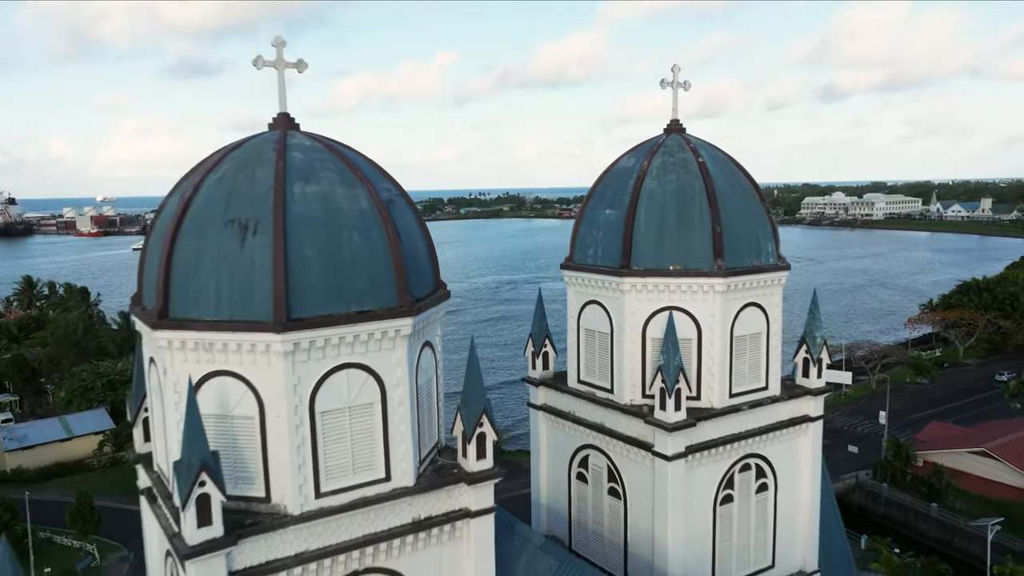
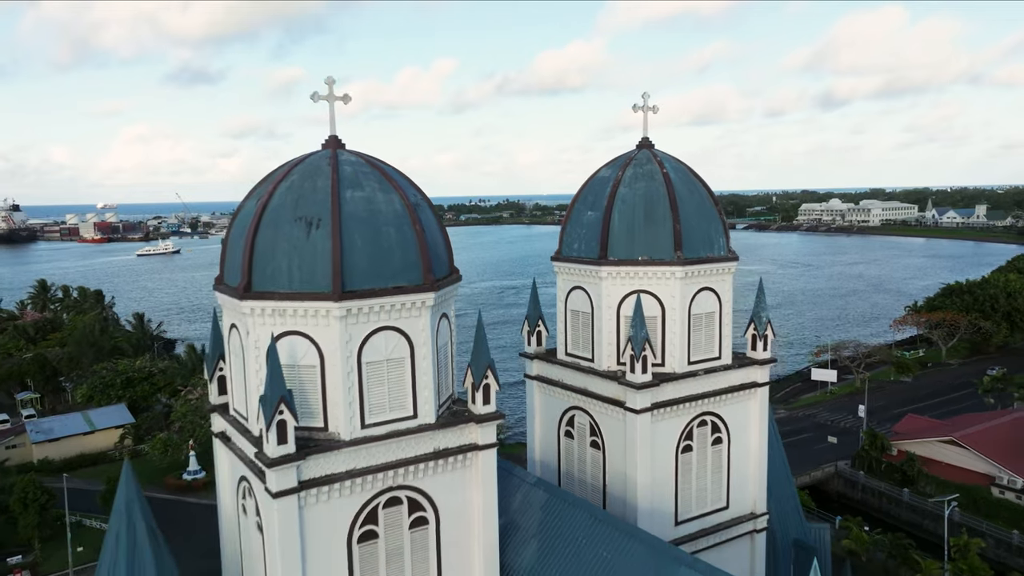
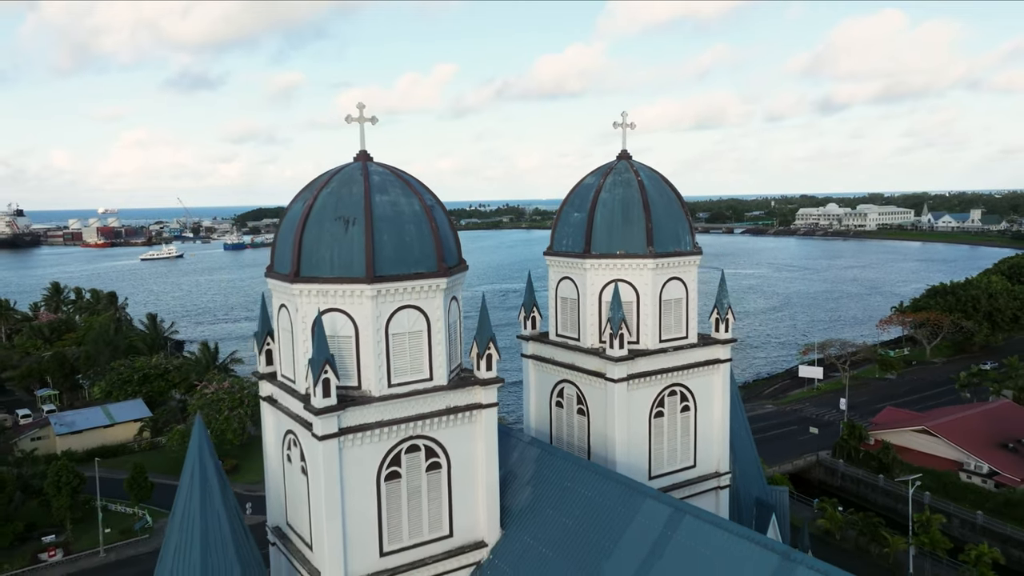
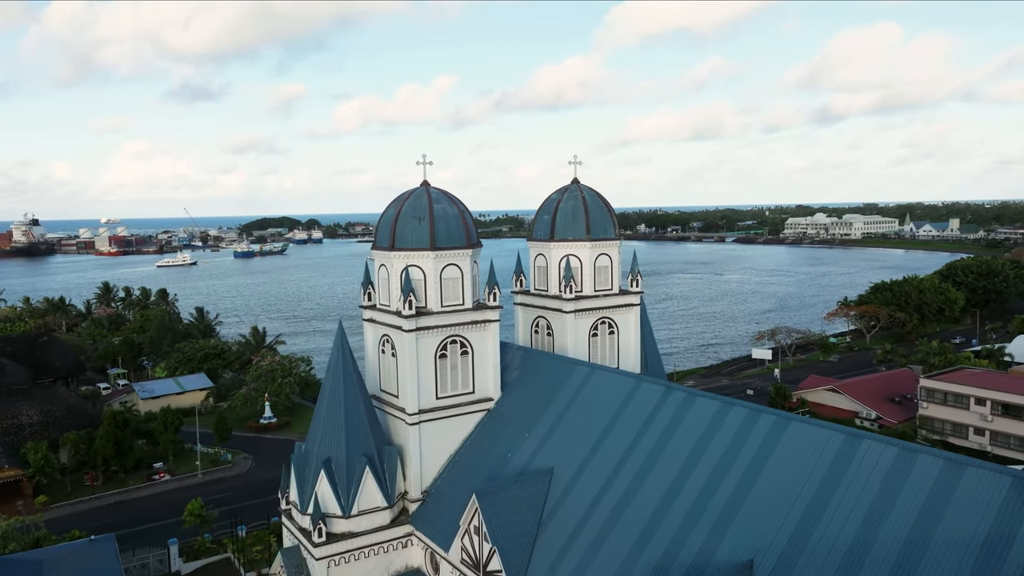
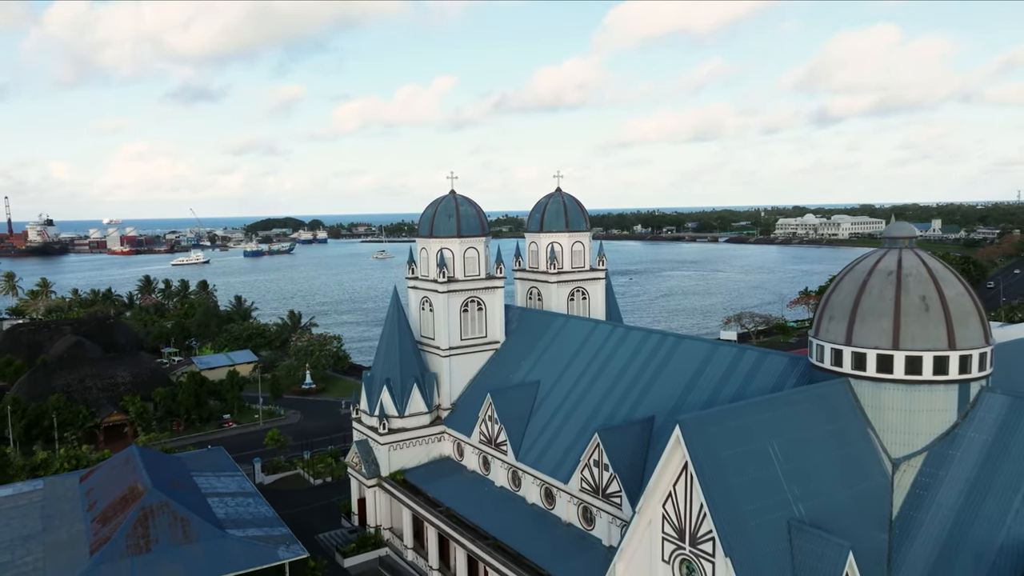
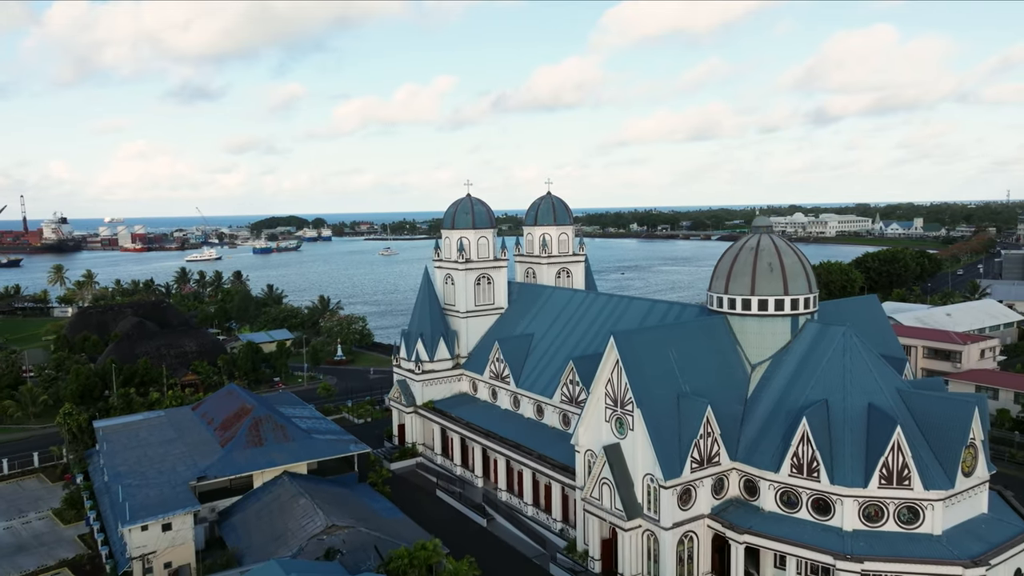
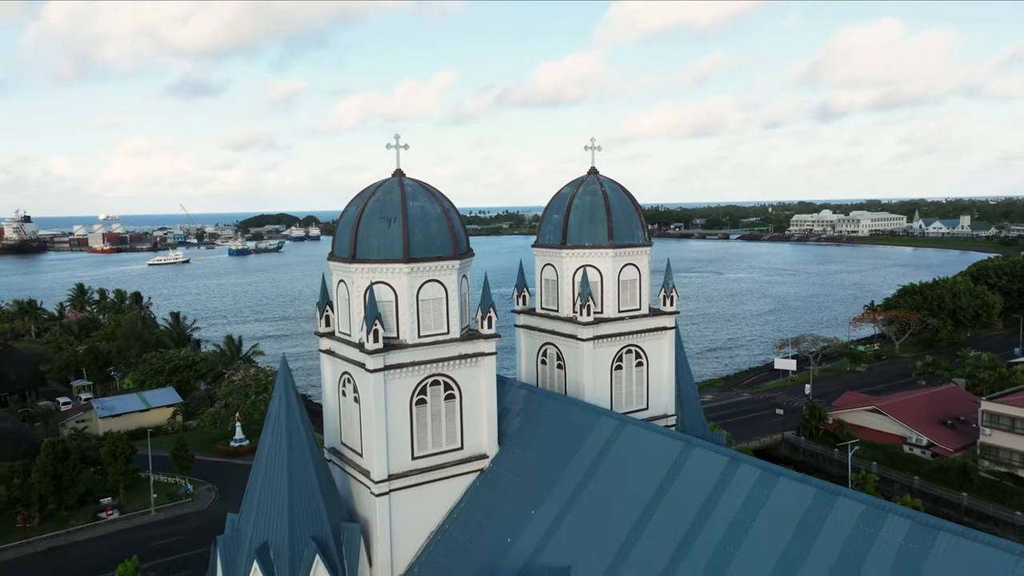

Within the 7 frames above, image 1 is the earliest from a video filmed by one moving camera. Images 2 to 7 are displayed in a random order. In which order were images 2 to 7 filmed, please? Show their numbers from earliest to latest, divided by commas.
2, 3, 7, 4, 5, 6
